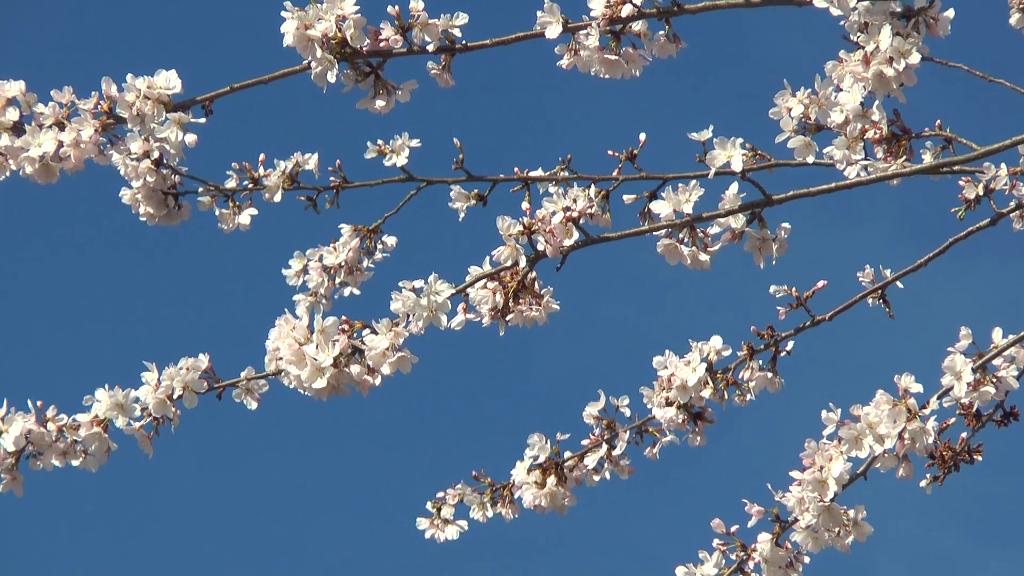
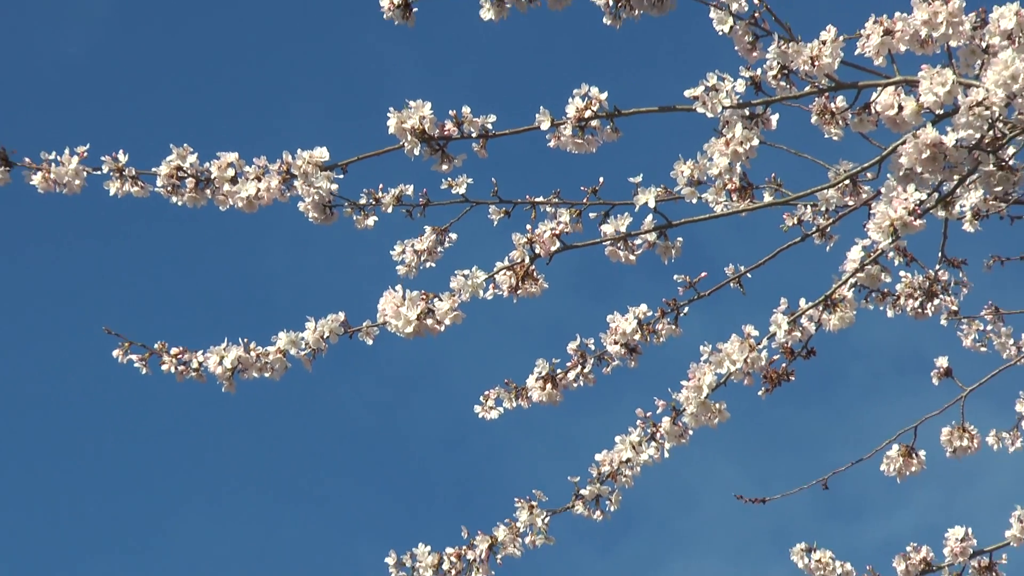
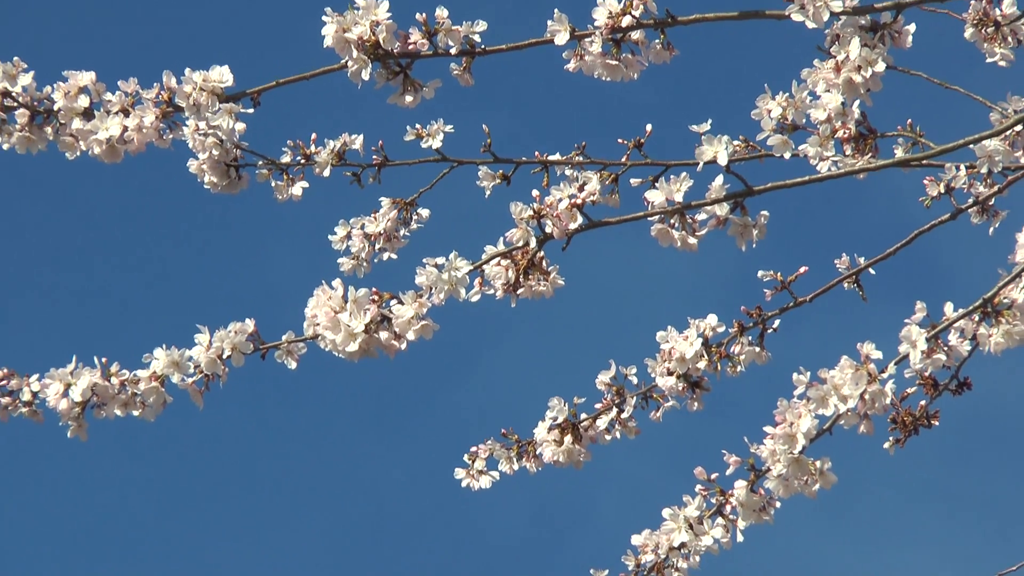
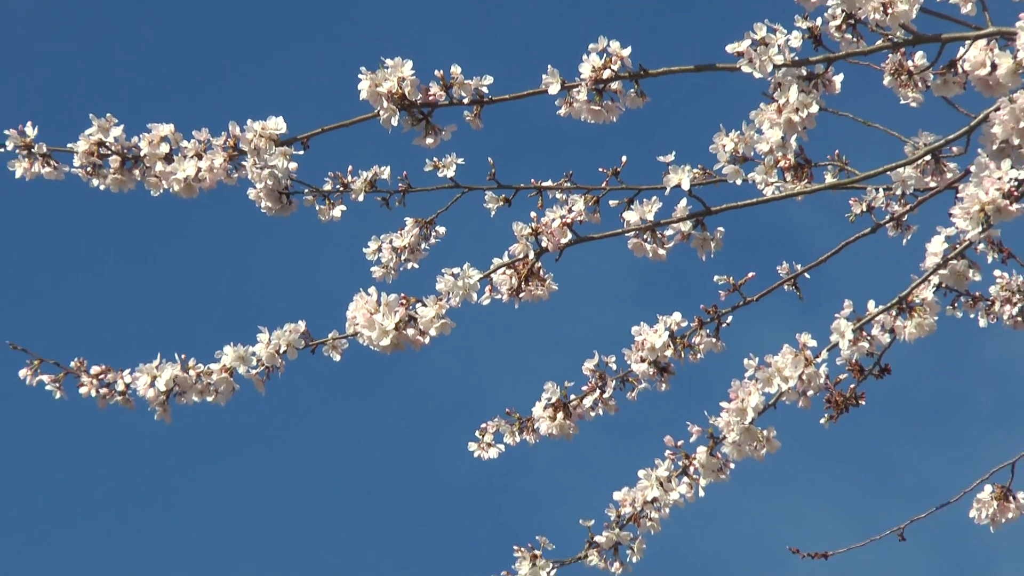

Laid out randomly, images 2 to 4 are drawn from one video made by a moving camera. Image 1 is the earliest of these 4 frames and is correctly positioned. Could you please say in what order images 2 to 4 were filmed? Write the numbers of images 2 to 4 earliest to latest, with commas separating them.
3, 4, 2
